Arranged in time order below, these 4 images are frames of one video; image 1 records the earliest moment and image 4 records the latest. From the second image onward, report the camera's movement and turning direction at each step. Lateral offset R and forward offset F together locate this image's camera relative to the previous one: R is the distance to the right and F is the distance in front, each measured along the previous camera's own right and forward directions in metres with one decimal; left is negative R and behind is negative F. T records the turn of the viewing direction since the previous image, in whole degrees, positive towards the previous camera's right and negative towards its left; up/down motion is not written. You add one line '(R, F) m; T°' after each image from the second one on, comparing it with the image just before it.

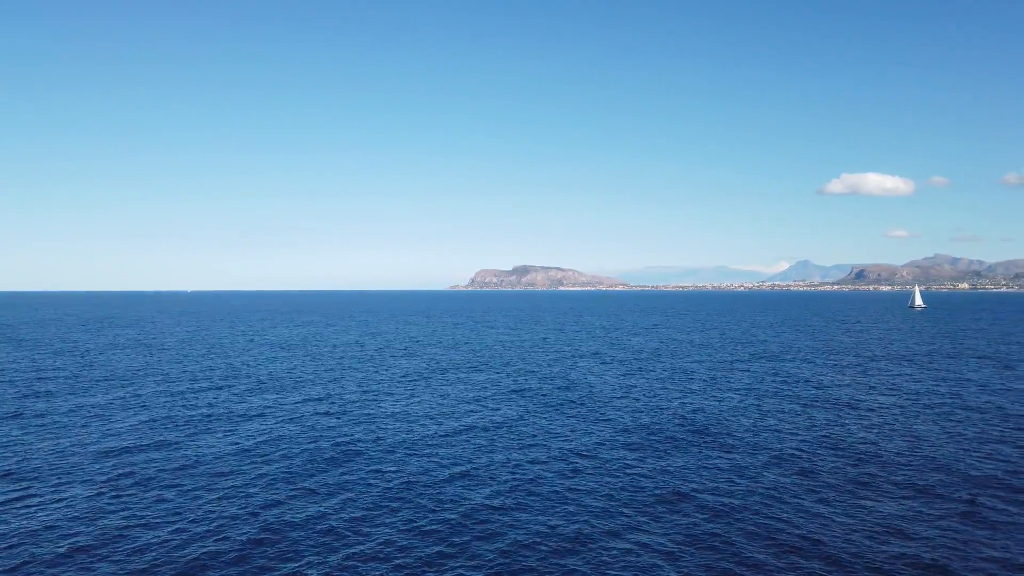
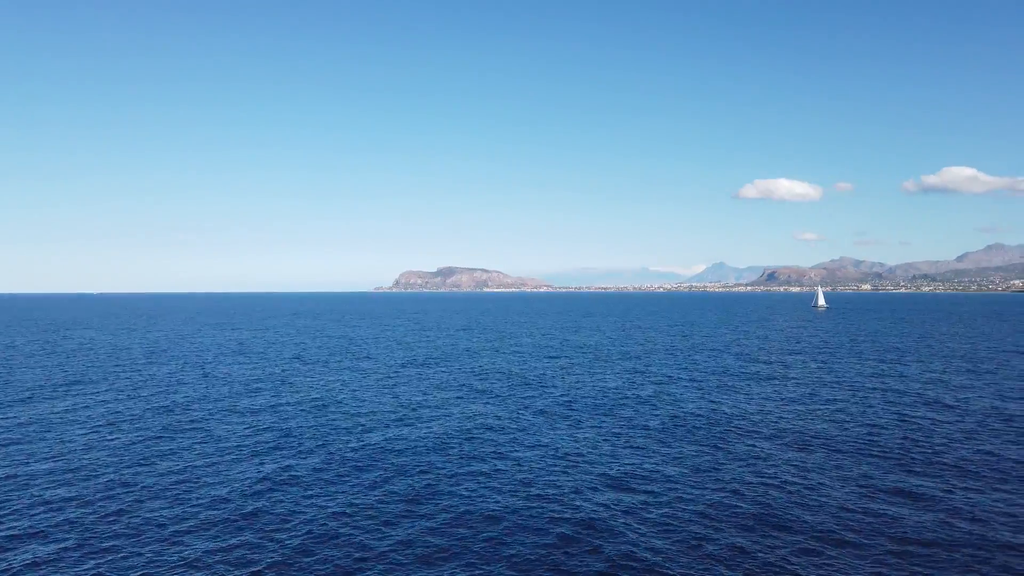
(-1.4, -1.4) m; +6°
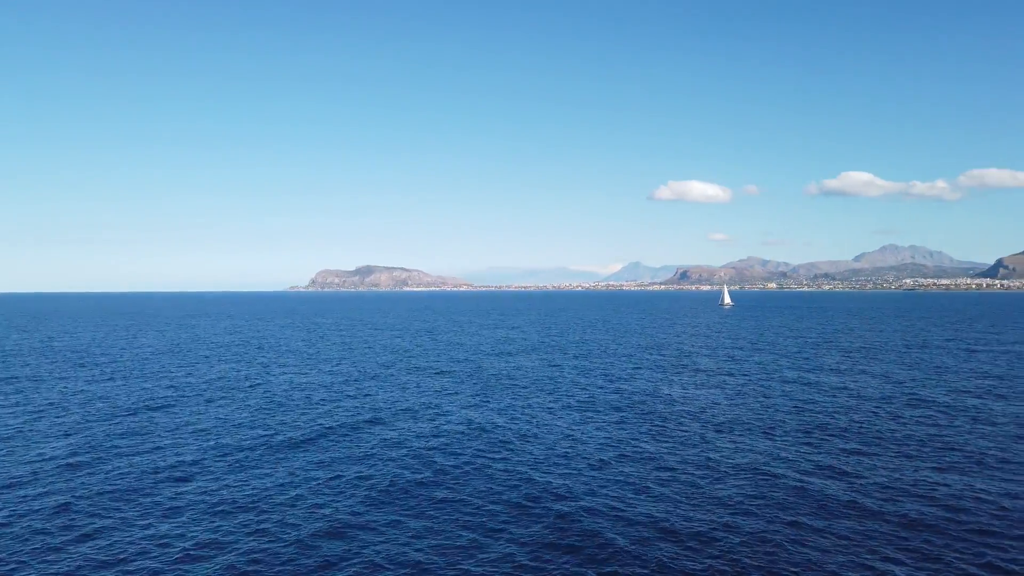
(-0.4, 0.0) m; +6°
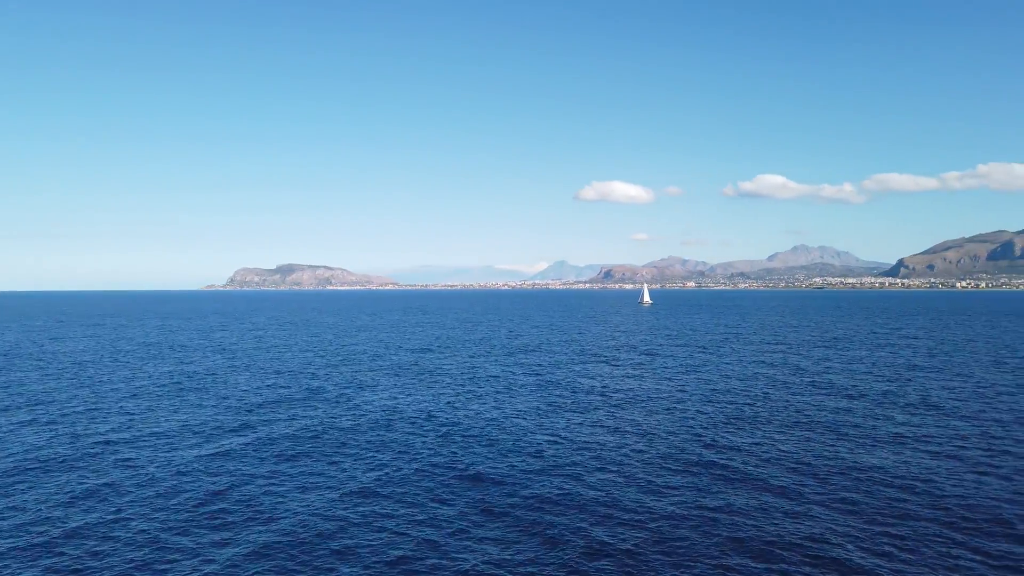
(-0.7, +1.2) m; +6°
